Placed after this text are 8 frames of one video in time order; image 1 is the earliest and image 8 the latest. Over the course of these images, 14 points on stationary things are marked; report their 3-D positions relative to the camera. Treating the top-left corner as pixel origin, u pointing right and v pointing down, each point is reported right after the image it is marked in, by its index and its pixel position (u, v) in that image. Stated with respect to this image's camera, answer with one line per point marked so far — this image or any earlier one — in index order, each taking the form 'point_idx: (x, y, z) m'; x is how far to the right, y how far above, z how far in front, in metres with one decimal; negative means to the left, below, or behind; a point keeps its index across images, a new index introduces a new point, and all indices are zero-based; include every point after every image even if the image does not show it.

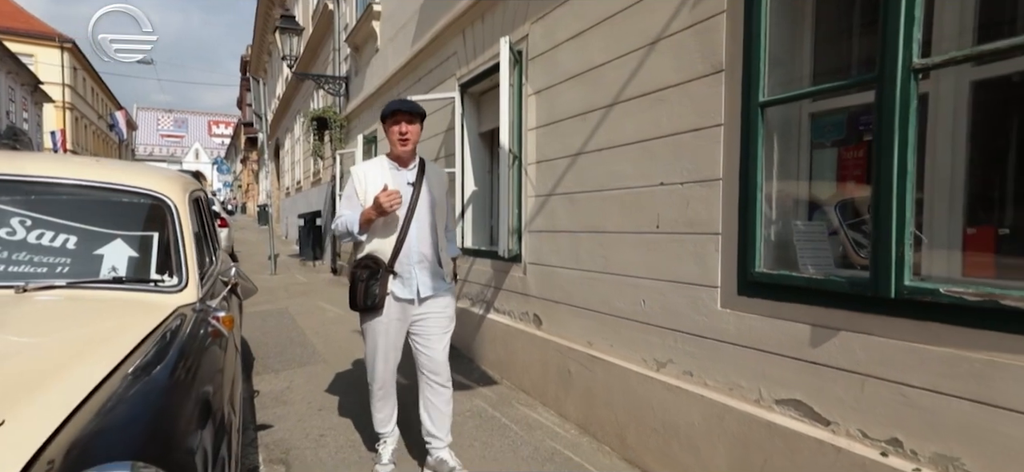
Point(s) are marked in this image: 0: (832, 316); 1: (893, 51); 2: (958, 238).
0: (+1.2, -0.3, +2.1) m
1: (+1.3, +0.6, +1.9) m
2: (+1.5, 0.0, +1.8) m
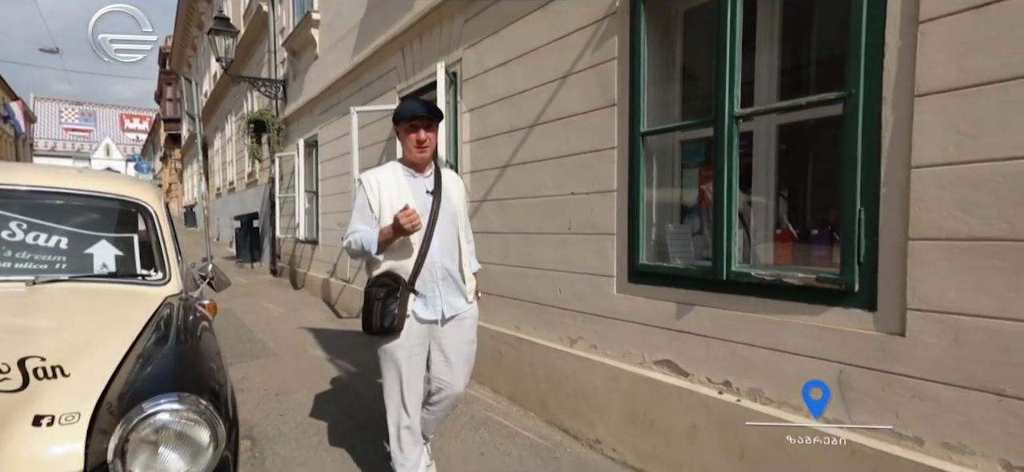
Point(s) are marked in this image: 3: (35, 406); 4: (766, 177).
0: (+0.9, -0.3, +2.9) m
1: (+1.0, +0.6, +2.7) m
2: (+1.2, 0.0, +2.6) m
3: (-1.4, -0.5, +1.6) m
4: (+1.2, +0.3, +2.7) m
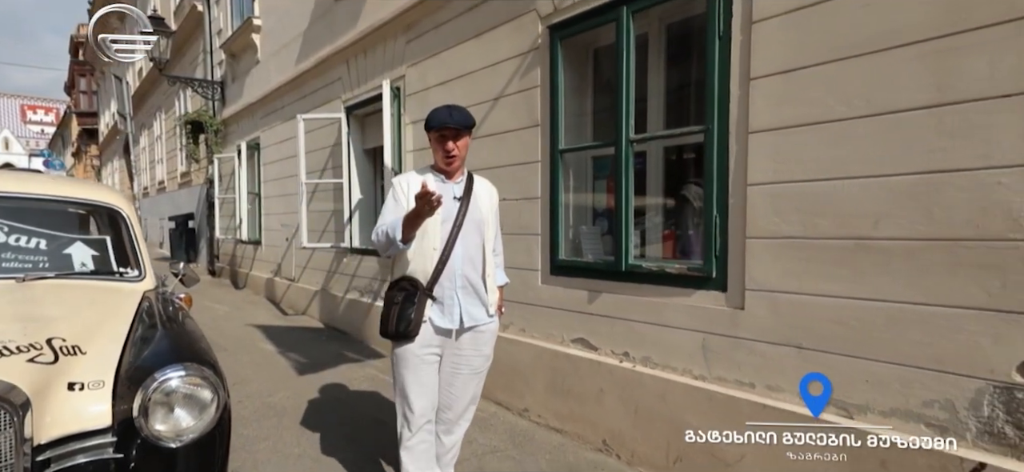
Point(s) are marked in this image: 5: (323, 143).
0: (+0.5, -0.3, +3.5) m
1: (+0.7, +0.6, +3.3) m
2: (+0.9, 0.0, +3.3) m
3: (-1.6, -0.5, +2.0) m
4: (+0.9, +0.3, +3.3) m
5: (-2.3, +1.2, +7.0) m
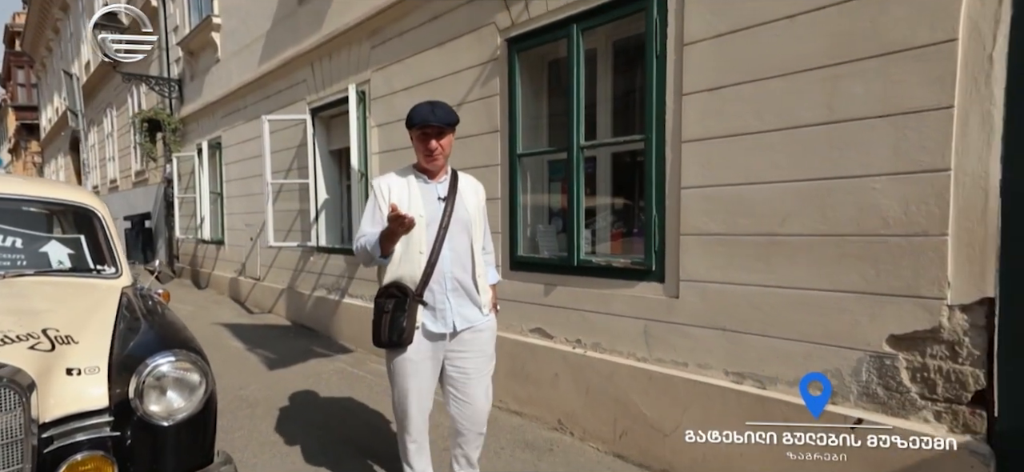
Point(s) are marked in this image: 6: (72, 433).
0: (+0.3, -0.3, +3.9) m
1: (+0.4, +0.7, +3.7) m
2: (+0.6, 0.0, +3.7) m
3: (-1.8, -0.5, +2.2) m
4: (+0.6, +0.3, +3.7) m
5: (-2.8, +1.2, +7.1) m
6: (-1.5, -0.7, +1.9) m
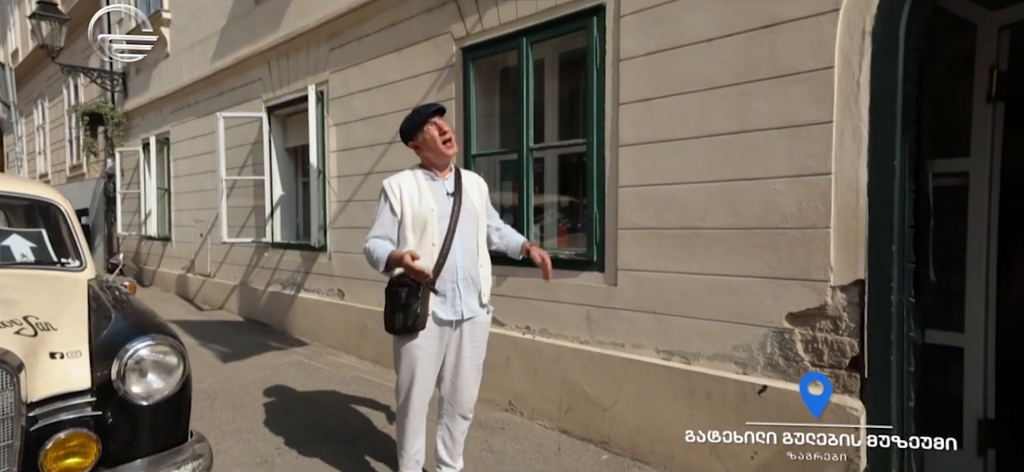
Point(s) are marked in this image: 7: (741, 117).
0: (-0.1, -0.2, +4.2) m
1: (+0.1, +0.7, +4.0) m
2: (+0.3, +0.1, +4.0) m
3: (-1.9, -0.5, +2.3) m
4: (+0.3, +0.3, +4.0) m
5: (-3.4, +1.2, +7.1) m
6: (-1.7, -0.7, +2.1) m
7: (+1.2, +0.6, +2.8) m
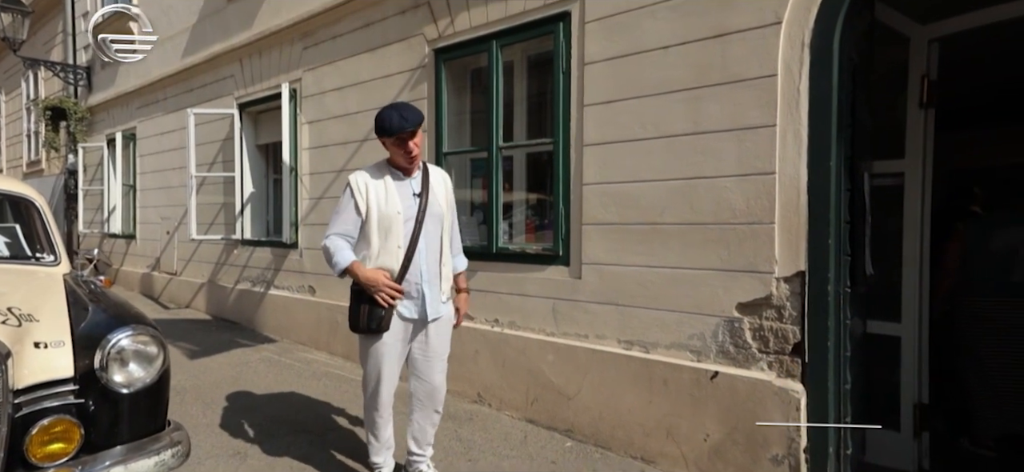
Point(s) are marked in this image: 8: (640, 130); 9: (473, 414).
0: (-0.3, -0.2, +4.3) m
1: (-0.1, +0.7, +4.1) m
2: (+0.1, +0.1, +4.1) m
3: (-2.1, -0.4, +2.4) m
4: (+0.1, +0.4, +4.2) m
5: (-3.8, +1.3, +7.1) m
6: (-1.8, -0.6, +2.1) m
7: (+1.0, +0.6, +3.0) m
8: (+0.7, +0.6, +3.3) m
9: (-0.3, -1.3, +4.0) m
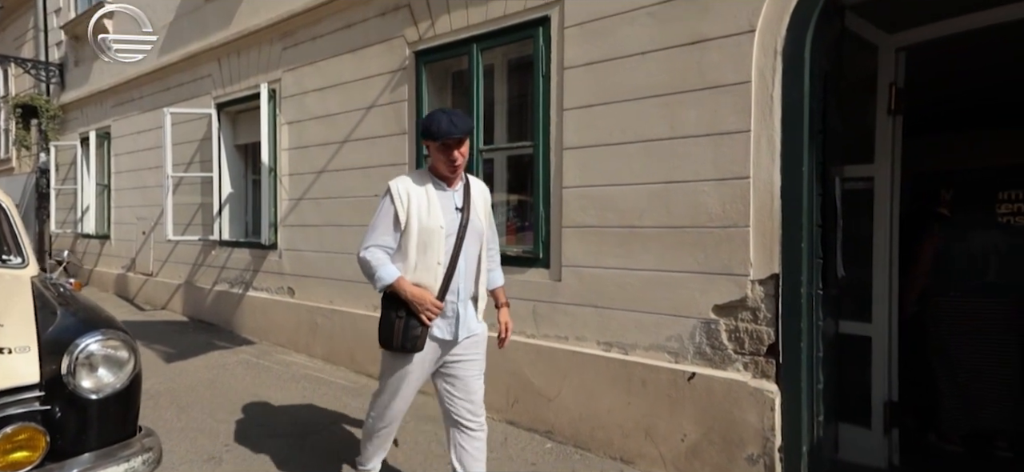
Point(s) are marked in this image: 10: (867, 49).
0: (-0.4, -0.2, +4.3) m
1: (-0.3, +0.7, +4.1) m
2: (-0.1, +0.1, +4.2) m
3: (-2.2, -0.4, +2.3) m
4: (-0.1, +0.4, +4.2) m
5: (-4.0, +1.2, +7.0) m
6: (-1.9, -0.6, +2.1) m
7: (+0.9, +0.6, +3.1) m
8: (+0.6, +0.6, +3.3) m
9: (-0.4, -1.3, +4.0) m
10: (+2.1, +1.1, +3.3) m
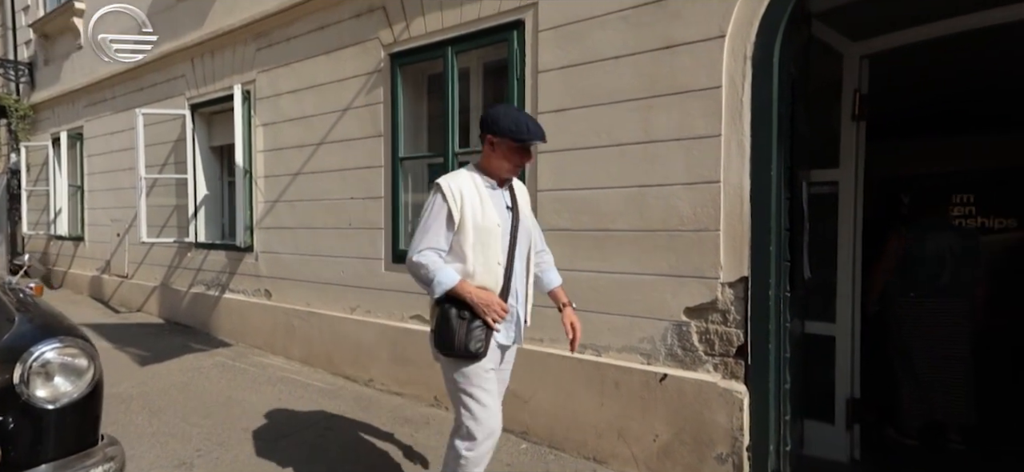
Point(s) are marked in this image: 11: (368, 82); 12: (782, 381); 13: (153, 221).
0: (-0.6, -0.2, +4.3) m
1: (-0.5, +0.7, +4.1) m
2: (-0.2, 0.0, +4.2) m
3: (-2.3, -0.4, +2.3) m
4: (-0.3, +0.3, +4.2) m
5: (-4.3, +1.2, +6.9) m
6: (-2.0, -0.6, +2.1) m
7: (+0.7, +0.6, +3.1) m
8: (+0.5, +0.6, +3.3) m
9: (-0.6, -1.3, +4.1) m
10: (+2.0, +1.1, +3.4) m
11: (-1.2, +1.3, +4.7) m
12: (+1.3, -0.7, +2.8) m
13: (-4.6, +0.2, +7.1) m
